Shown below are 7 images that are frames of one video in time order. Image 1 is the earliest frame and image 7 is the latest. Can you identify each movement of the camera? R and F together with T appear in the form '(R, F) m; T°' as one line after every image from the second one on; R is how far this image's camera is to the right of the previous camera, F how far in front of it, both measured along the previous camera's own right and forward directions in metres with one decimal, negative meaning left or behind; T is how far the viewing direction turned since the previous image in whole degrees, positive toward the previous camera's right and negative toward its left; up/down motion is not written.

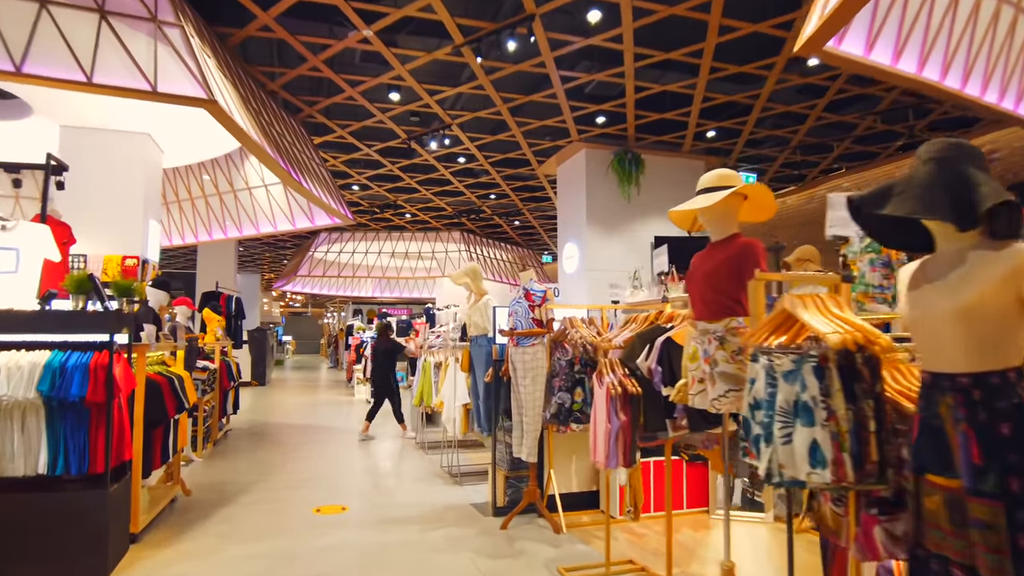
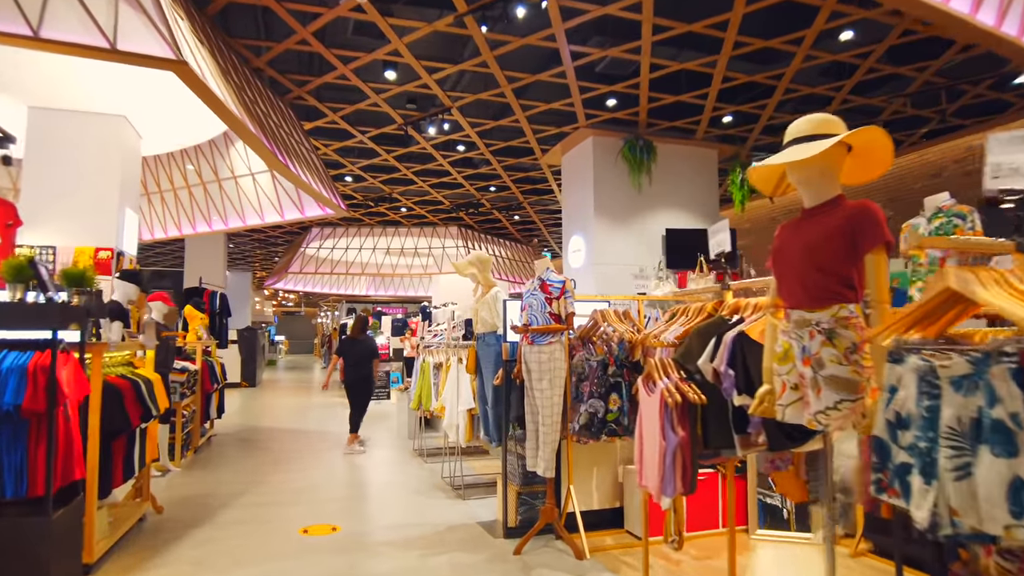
(-0.1, +0.5) m; +1°
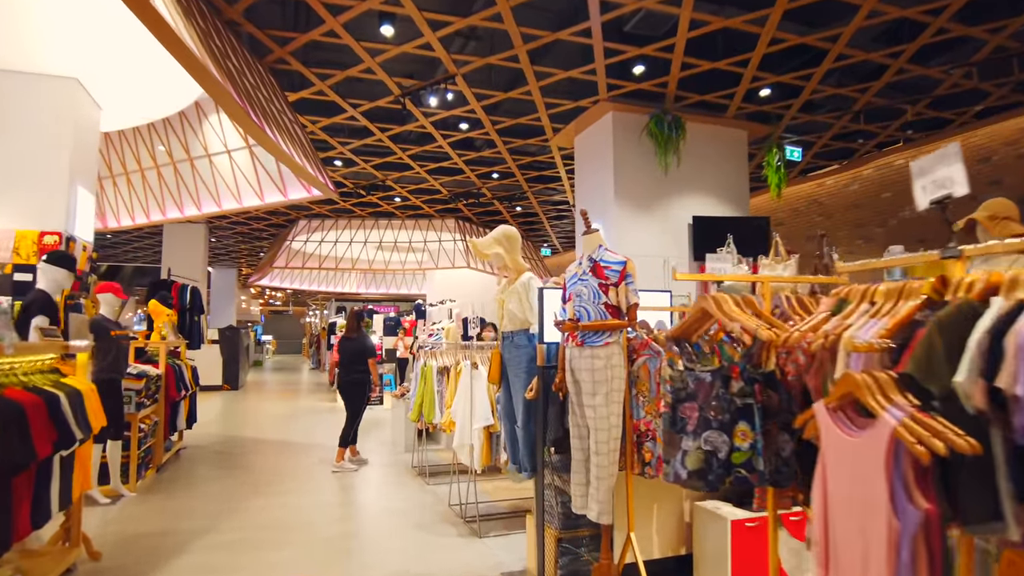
(-0.2, +0.9) m; +1°
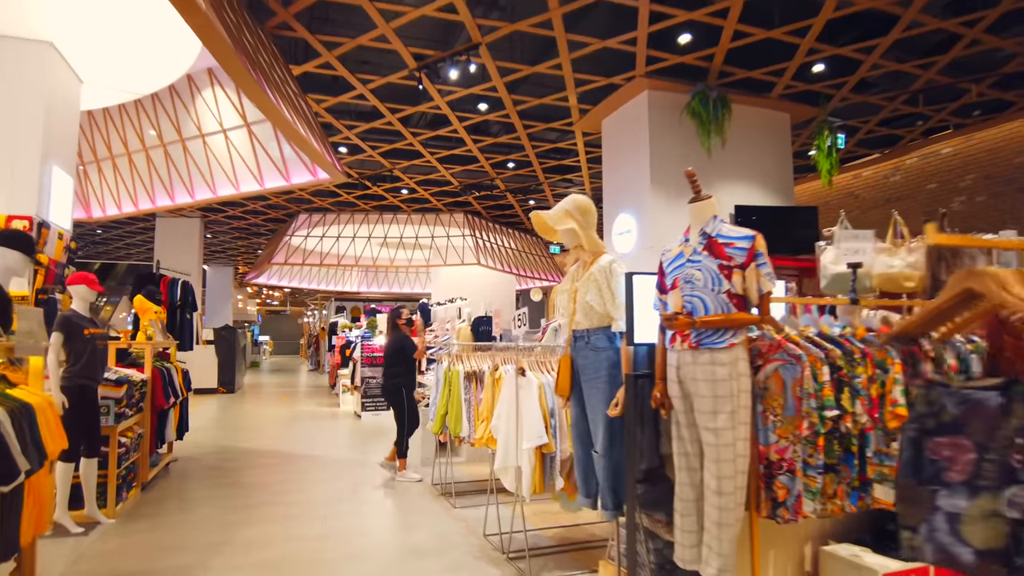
(-0.3, +0.7) m; 0°
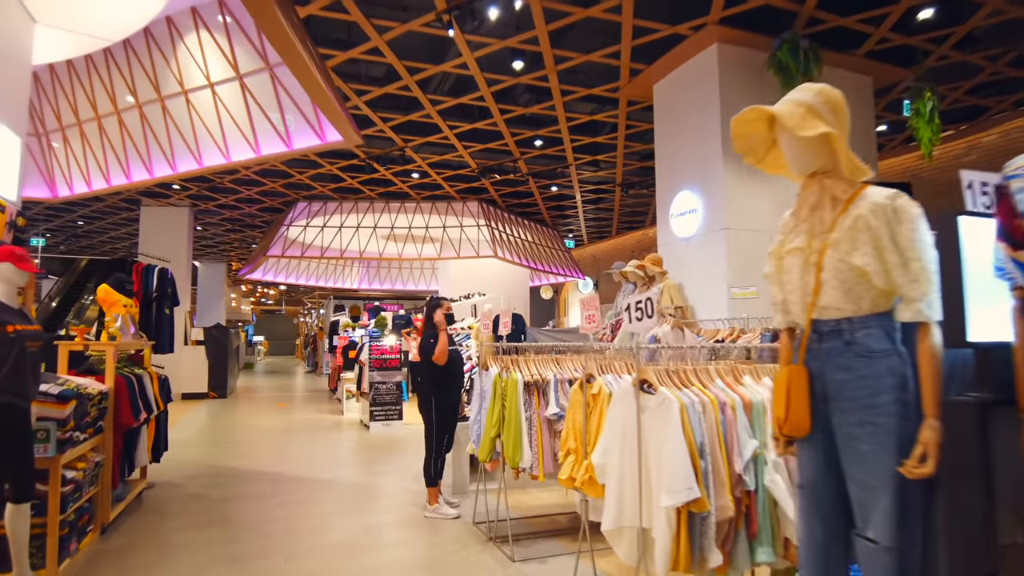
(-0.5, +1.1) m; 0°
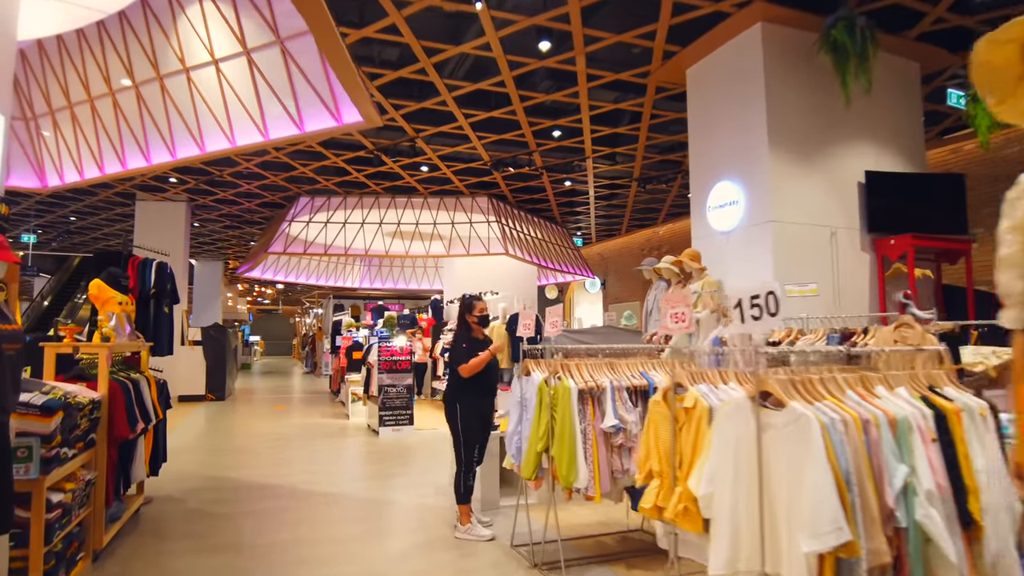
(-0.3, +0.4) m; 0°
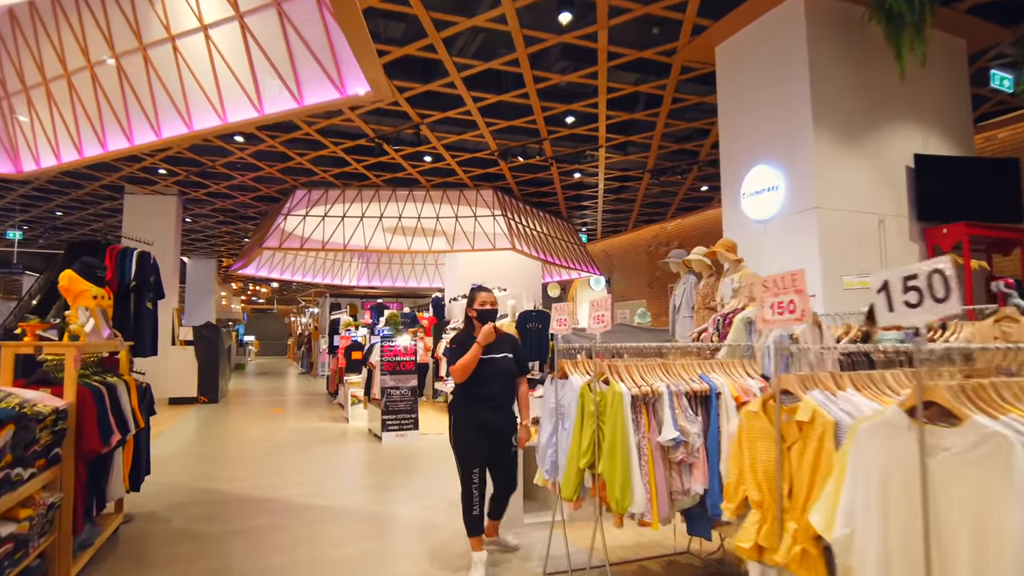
(-0.2, +0.5) m; 0°
